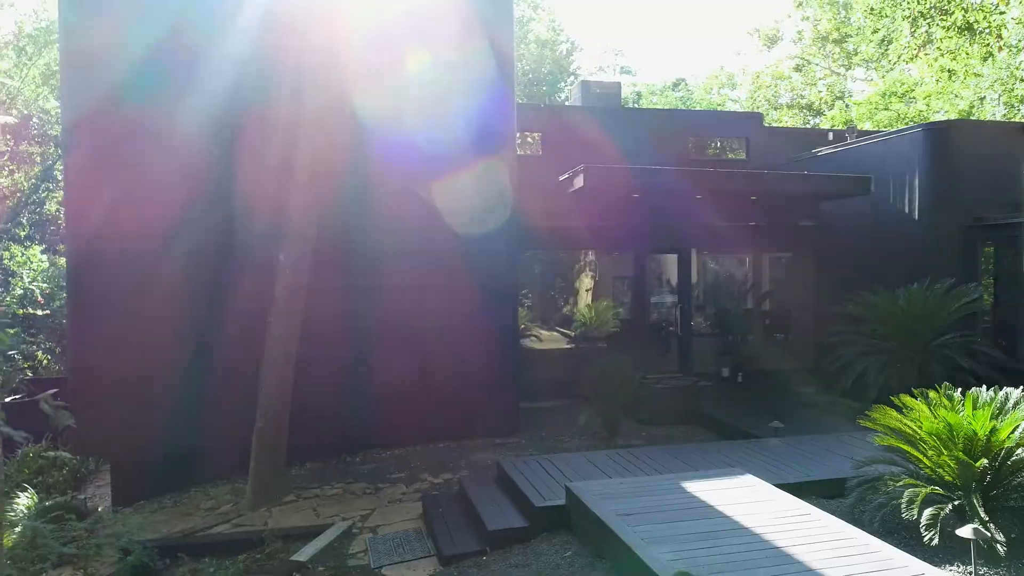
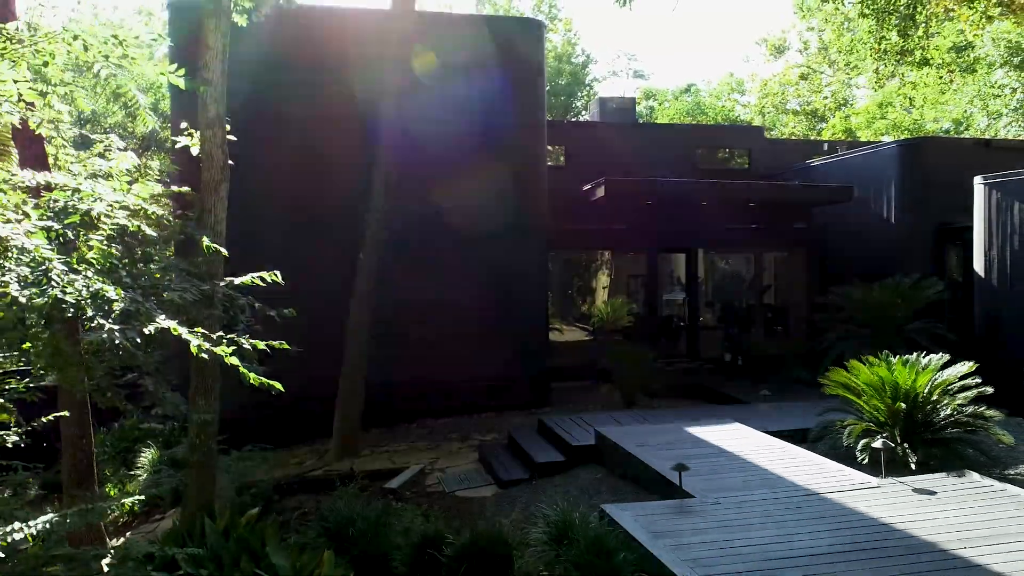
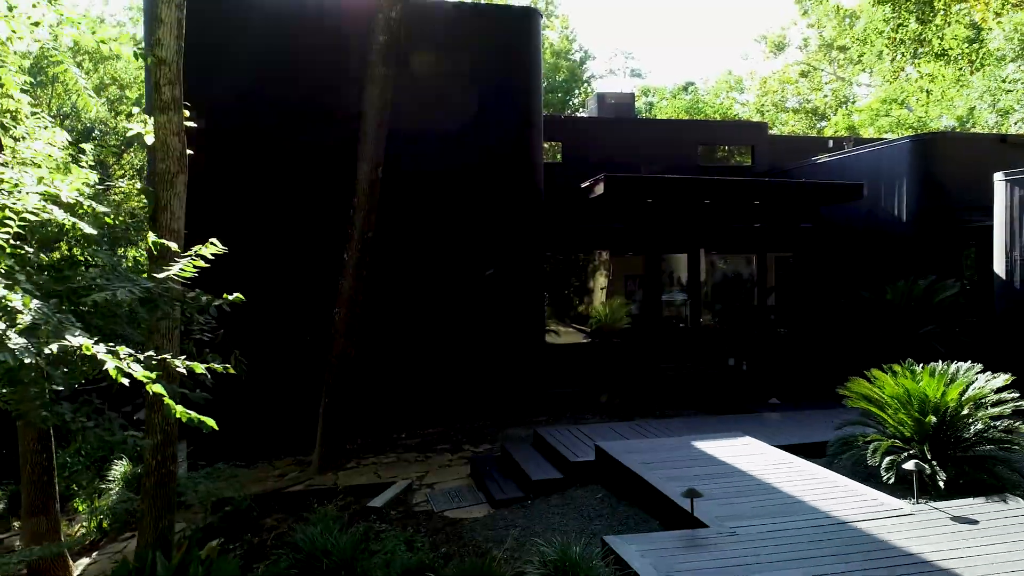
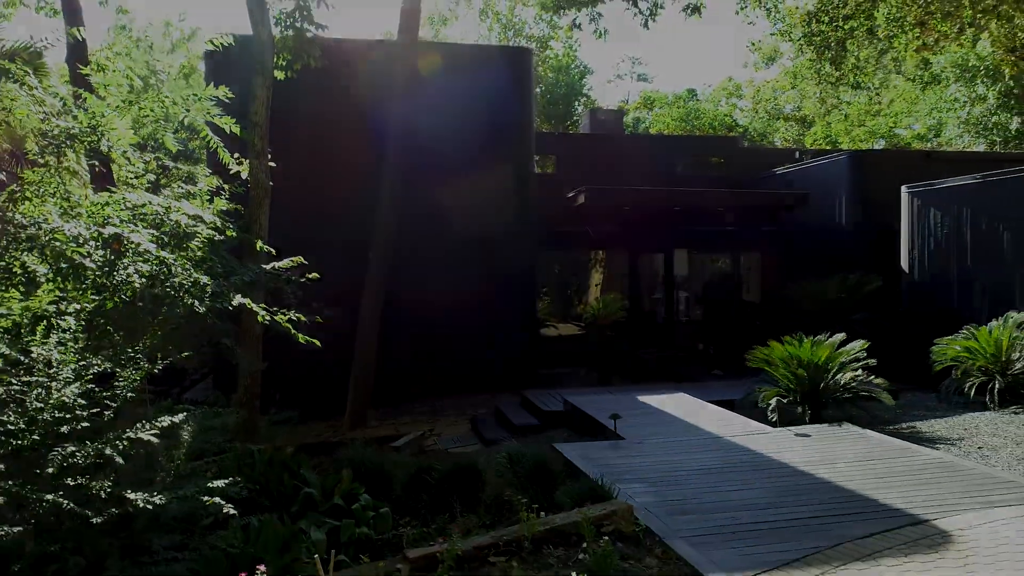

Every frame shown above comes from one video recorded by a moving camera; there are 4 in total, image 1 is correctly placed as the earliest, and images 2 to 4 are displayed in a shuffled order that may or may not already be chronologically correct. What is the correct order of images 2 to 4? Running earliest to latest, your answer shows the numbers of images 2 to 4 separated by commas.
3, 2, 4
